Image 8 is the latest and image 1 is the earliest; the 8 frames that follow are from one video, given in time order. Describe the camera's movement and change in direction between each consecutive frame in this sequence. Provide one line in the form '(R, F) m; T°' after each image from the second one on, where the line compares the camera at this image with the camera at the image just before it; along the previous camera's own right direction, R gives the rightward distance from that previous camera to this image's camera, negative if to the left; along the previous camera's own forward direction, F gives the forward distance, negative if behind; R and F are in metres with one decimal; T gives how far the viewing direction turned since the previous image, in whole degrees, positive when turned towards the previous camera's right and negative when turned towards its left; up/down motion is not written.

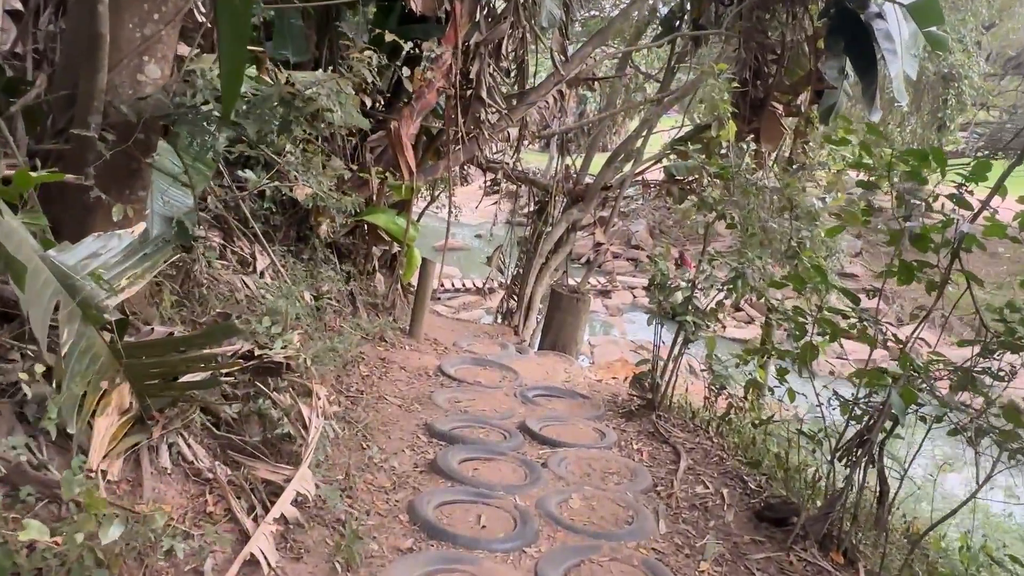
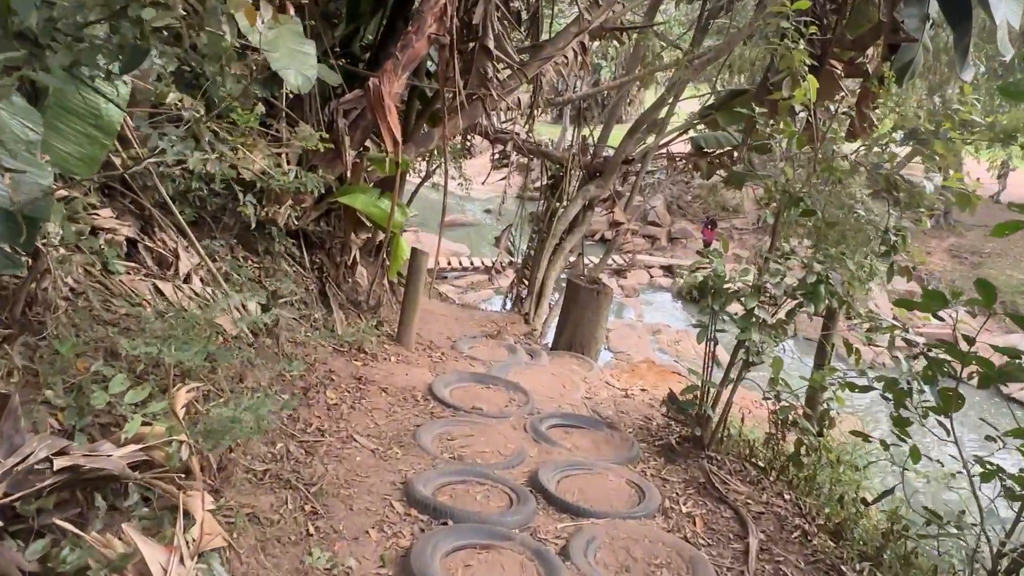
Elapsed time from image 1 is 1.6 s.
(0.0, +1.1) m; -1°
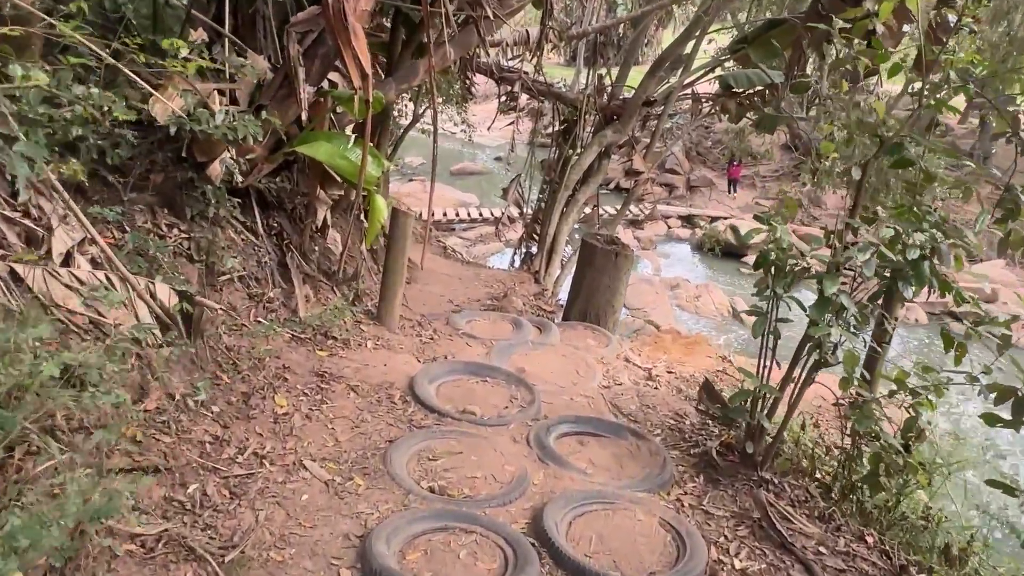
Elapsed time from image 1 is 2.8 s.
(+0.1, +0.9) m; -1°
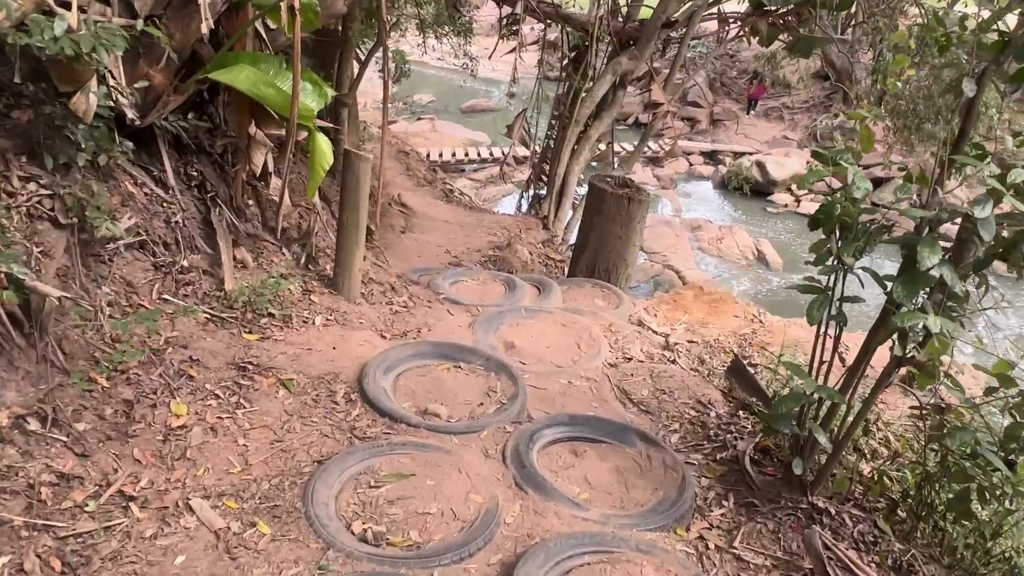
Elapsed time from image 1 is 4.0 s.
(+0.2, +0.8) m; -2°
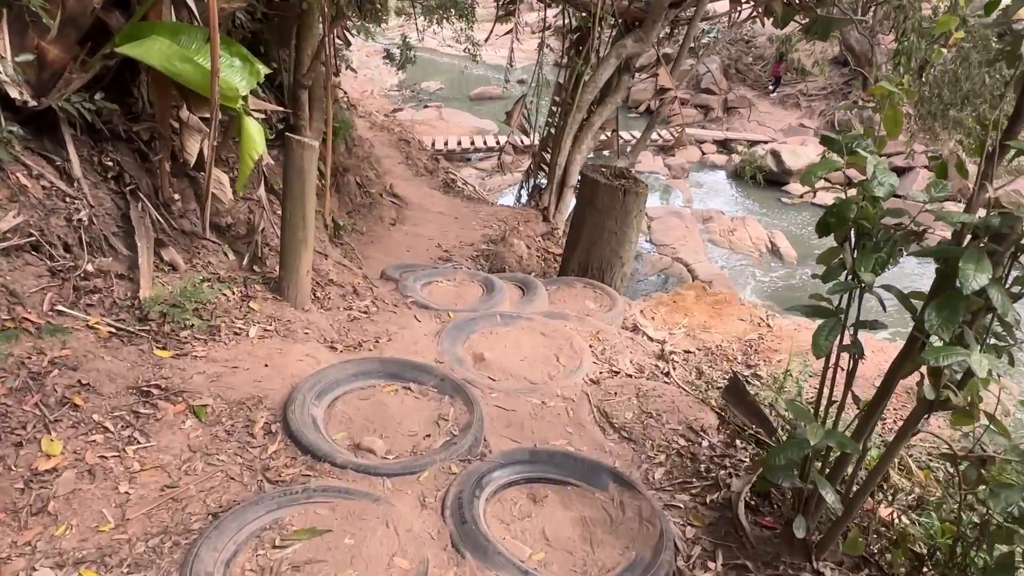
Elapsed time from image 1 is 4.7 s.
(+0.2, +0.4) m; -1°
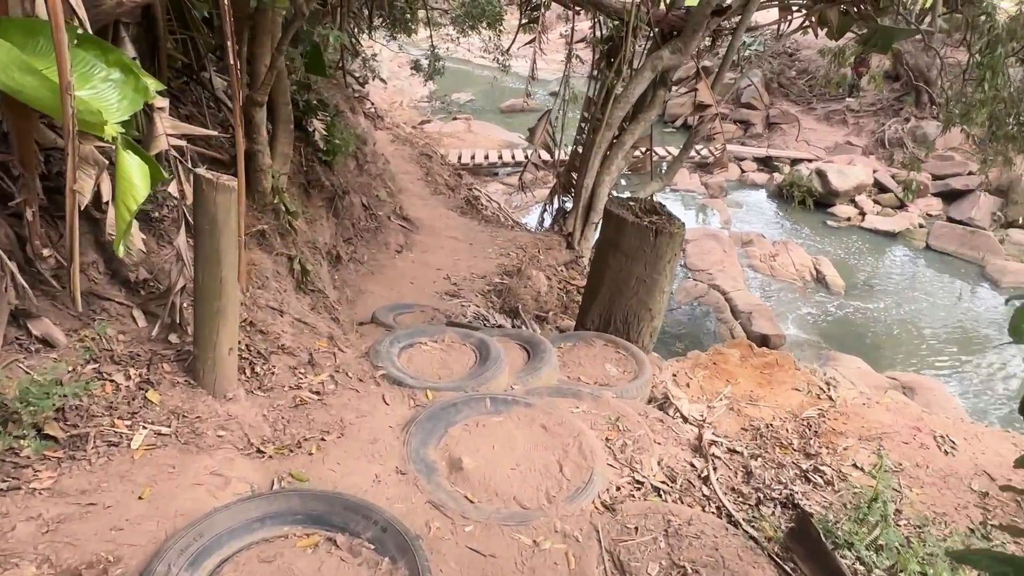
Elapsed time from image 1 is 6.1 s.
(+0.1, +0.8) m; -3°
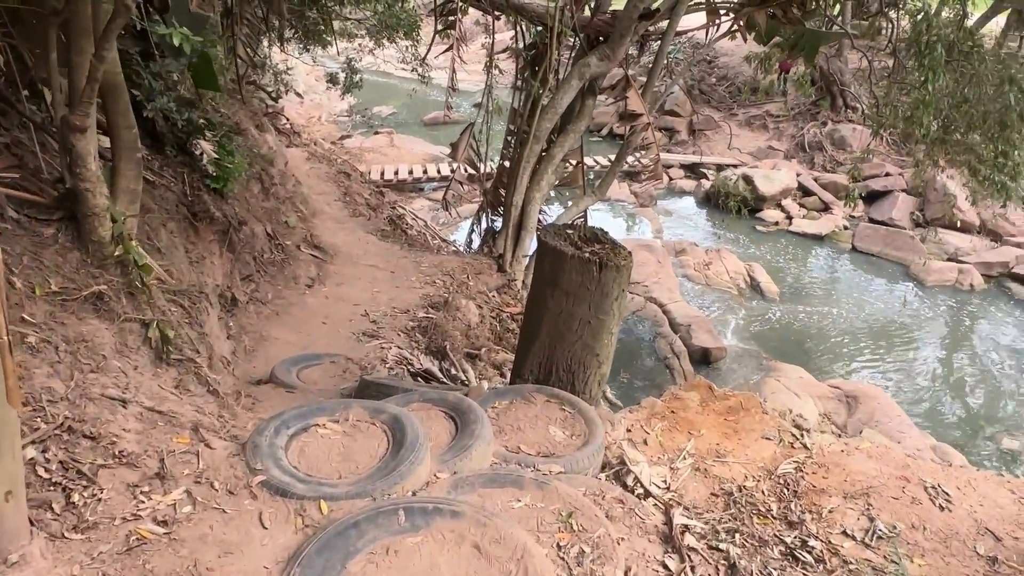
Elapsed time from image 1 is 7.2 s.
(+0.1, +0.6) m; +6°
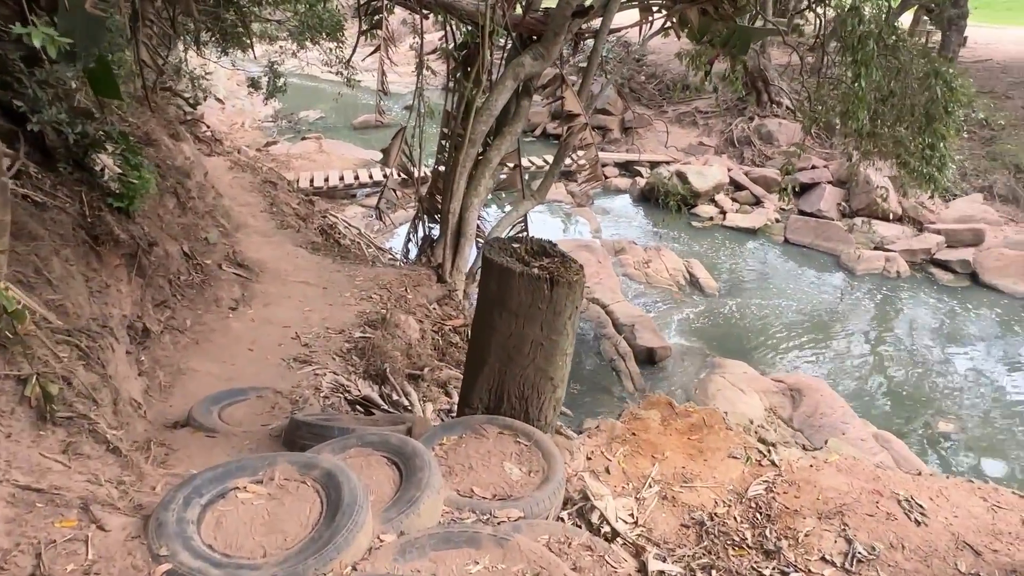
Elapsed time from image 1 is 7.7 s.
(0.0, +0.3) m; +5°
